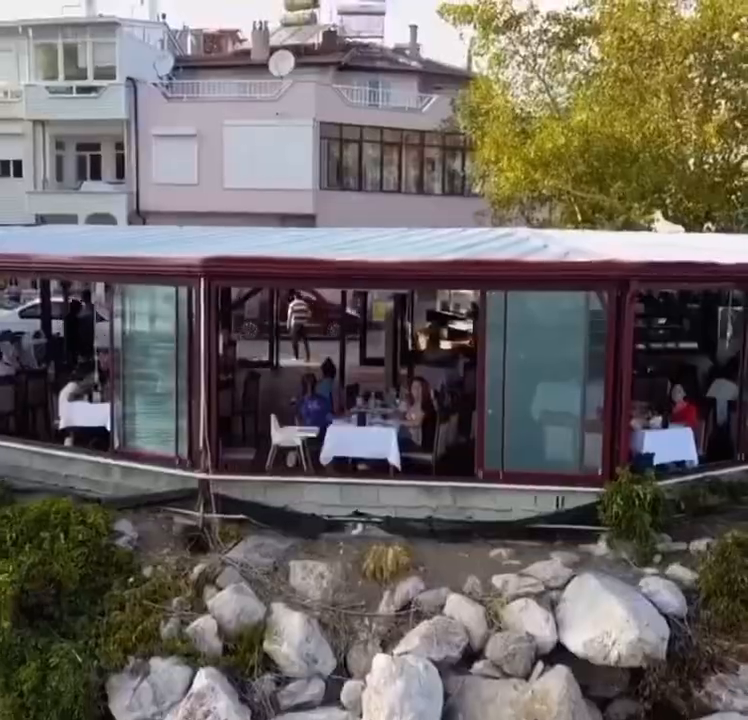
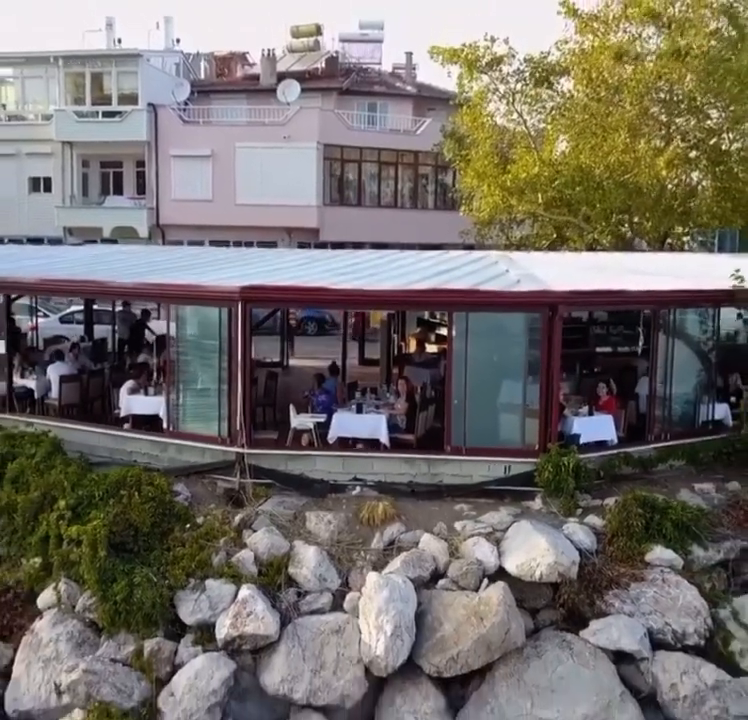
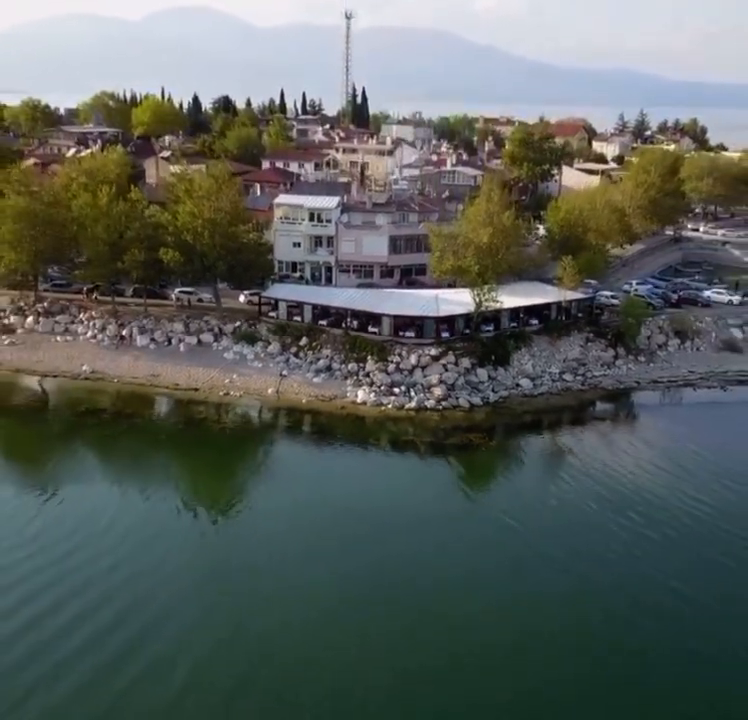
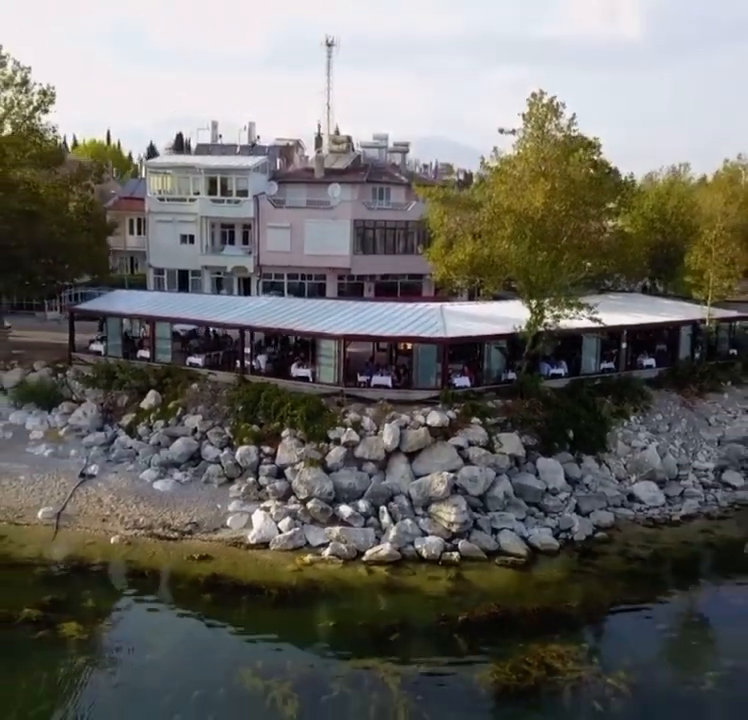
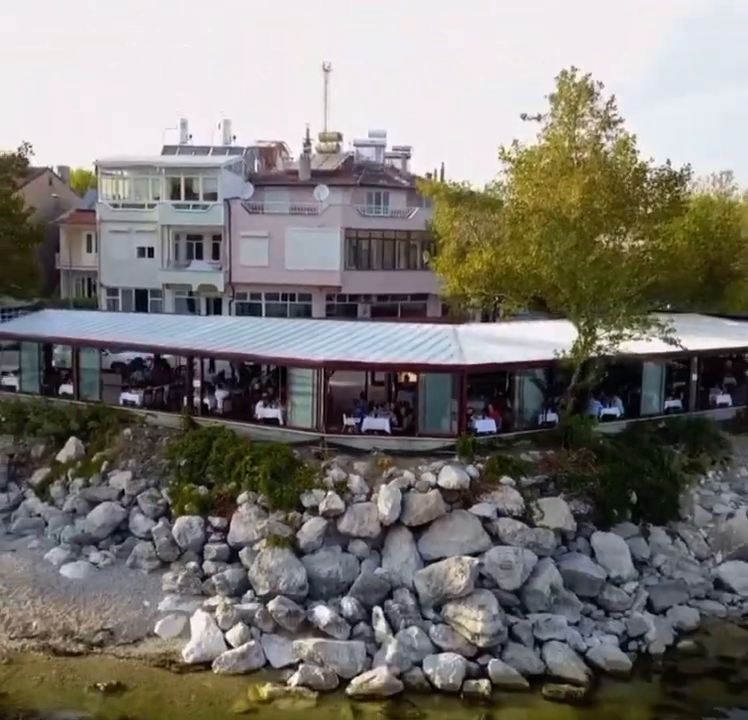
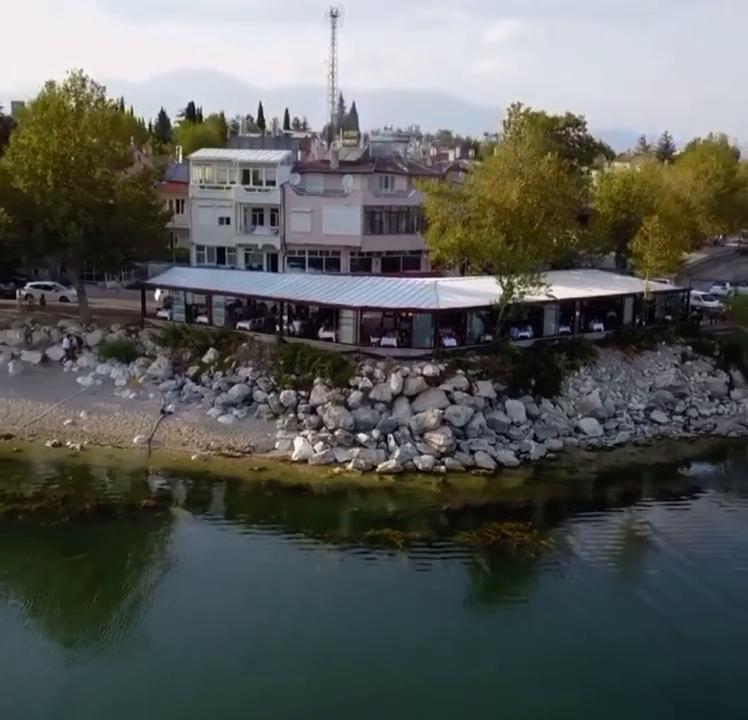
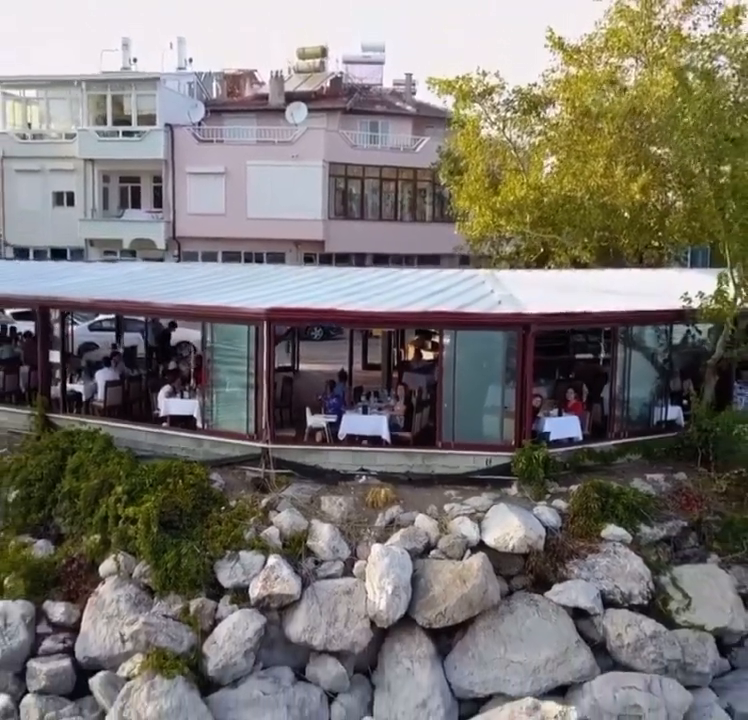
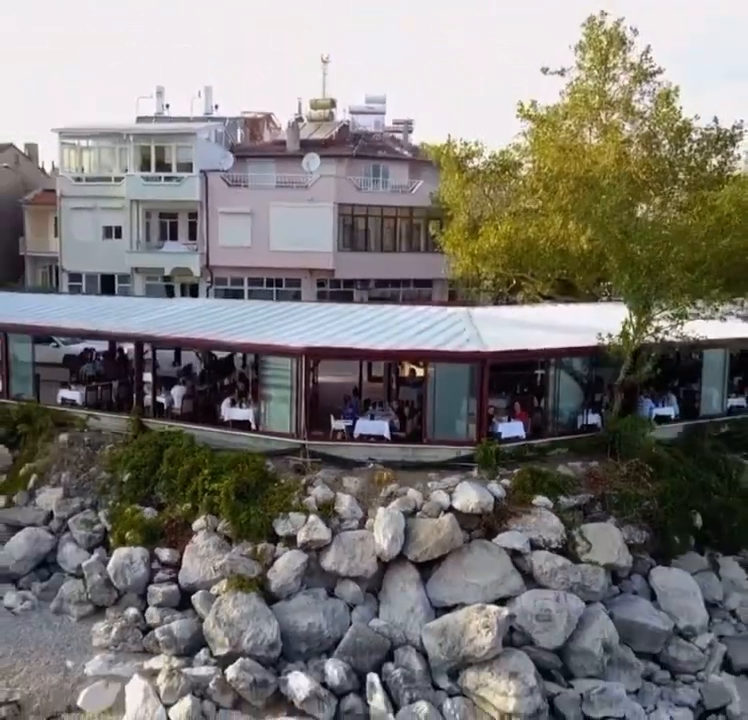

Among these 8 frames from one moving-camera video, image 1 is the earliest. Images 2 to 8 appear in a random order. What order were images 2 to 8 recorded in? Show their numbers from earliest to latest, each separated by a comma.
2, 7, 8, 5, 4, 6, 3
